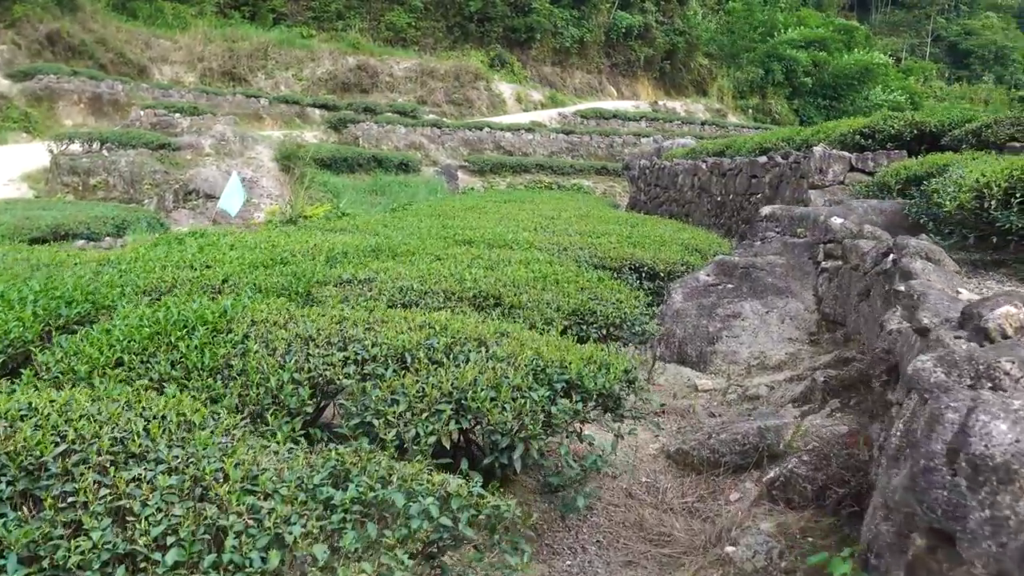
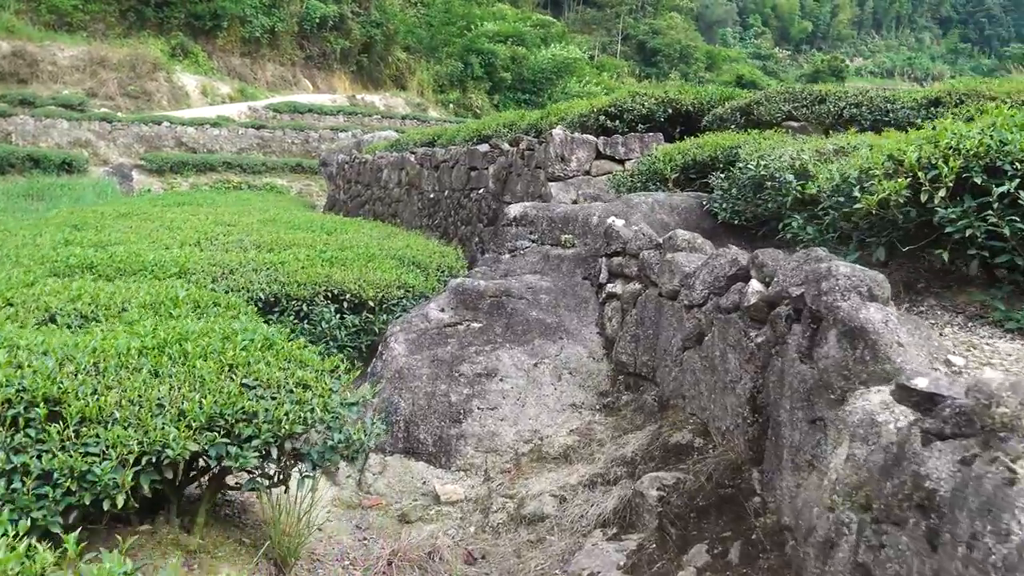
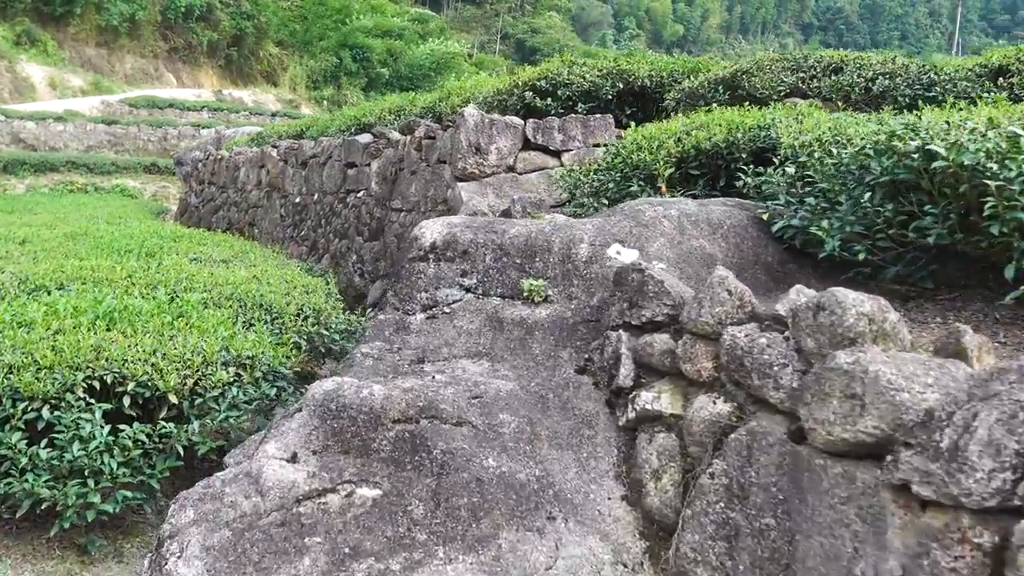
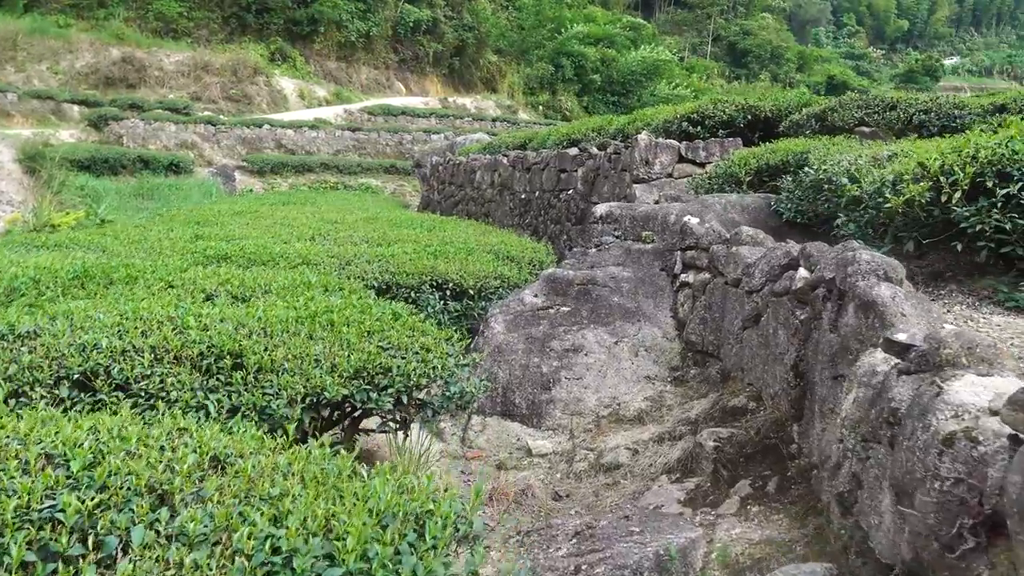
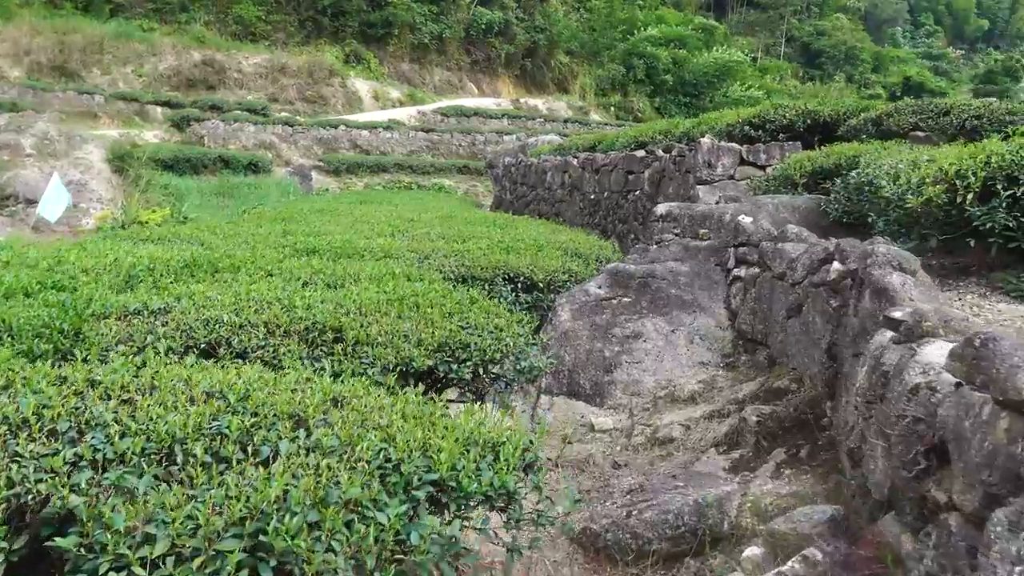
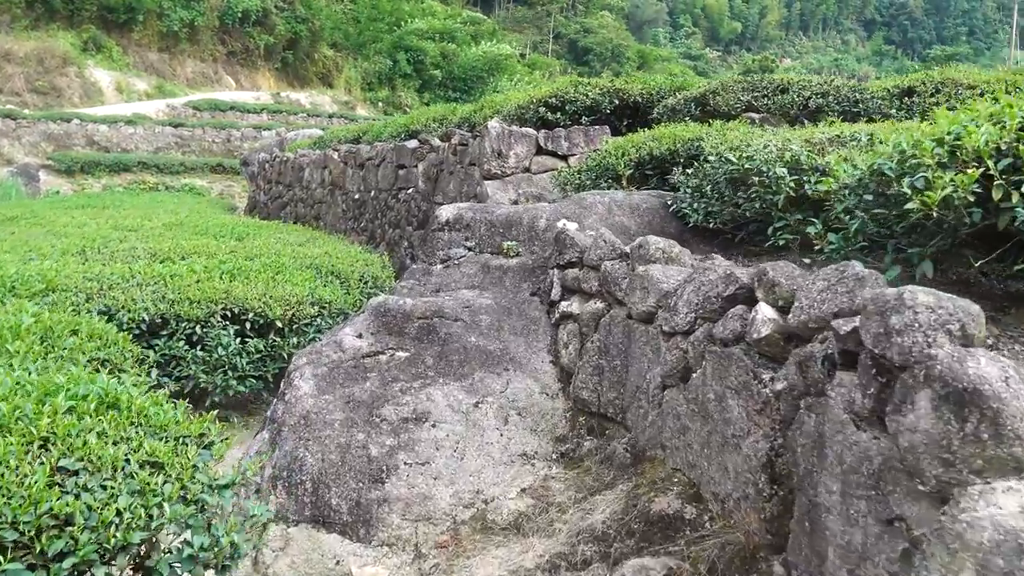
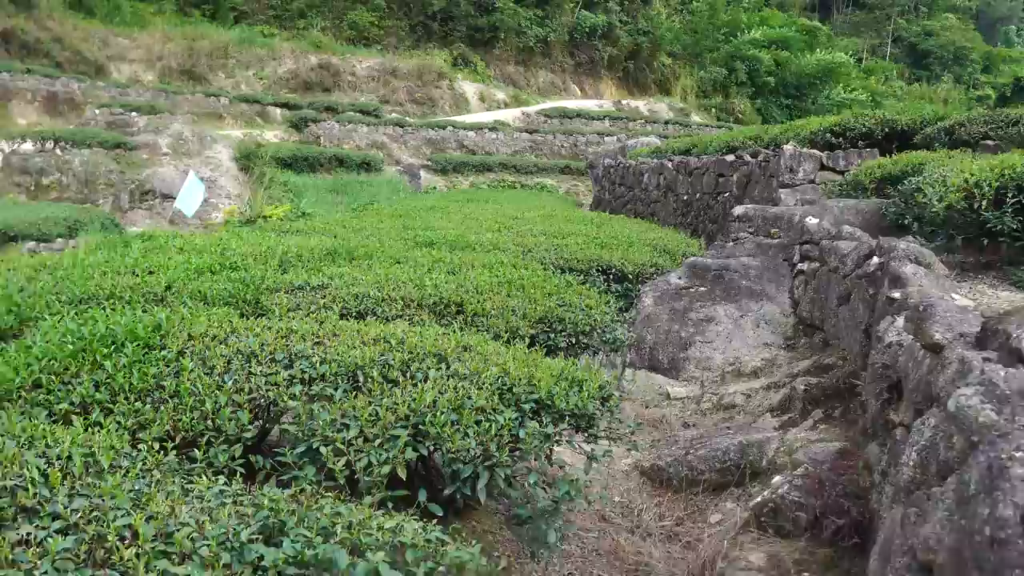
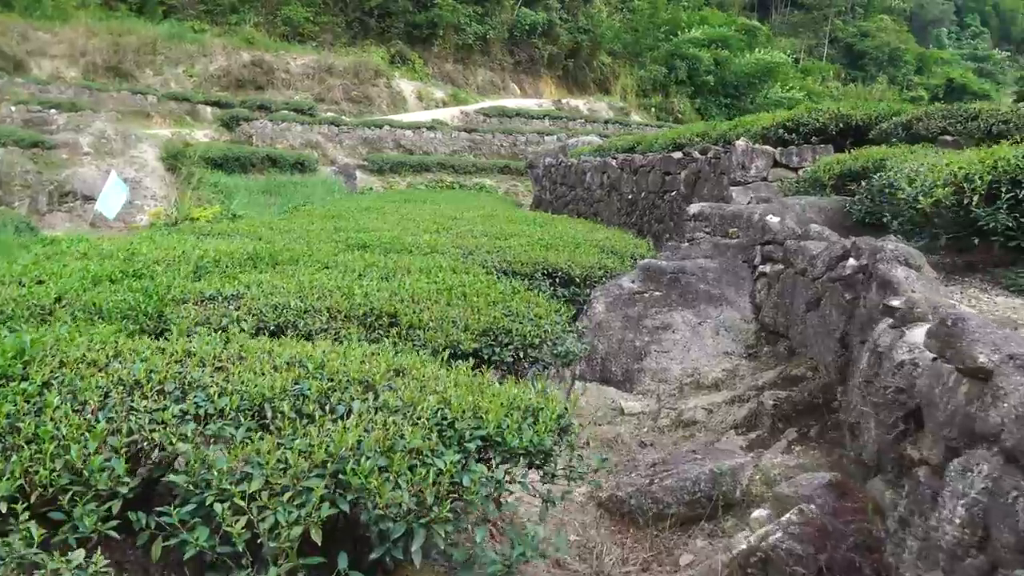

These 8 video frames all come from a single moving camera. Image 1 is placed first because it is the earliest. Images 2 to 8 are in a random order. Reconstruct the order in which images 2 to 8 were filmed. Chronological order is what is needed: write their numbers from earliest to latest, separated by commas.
7, 8, 5, 4, 2, 6, 3
